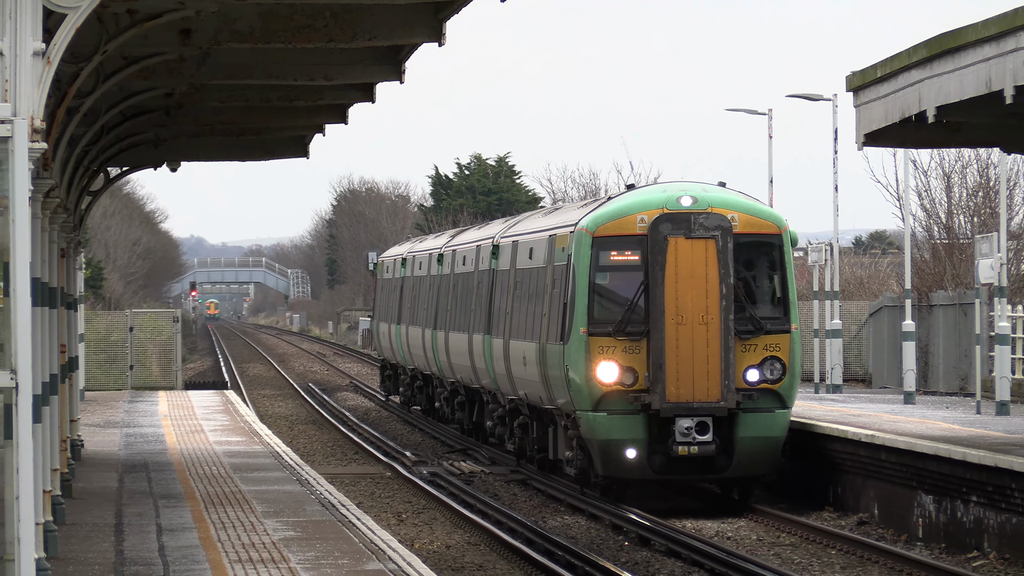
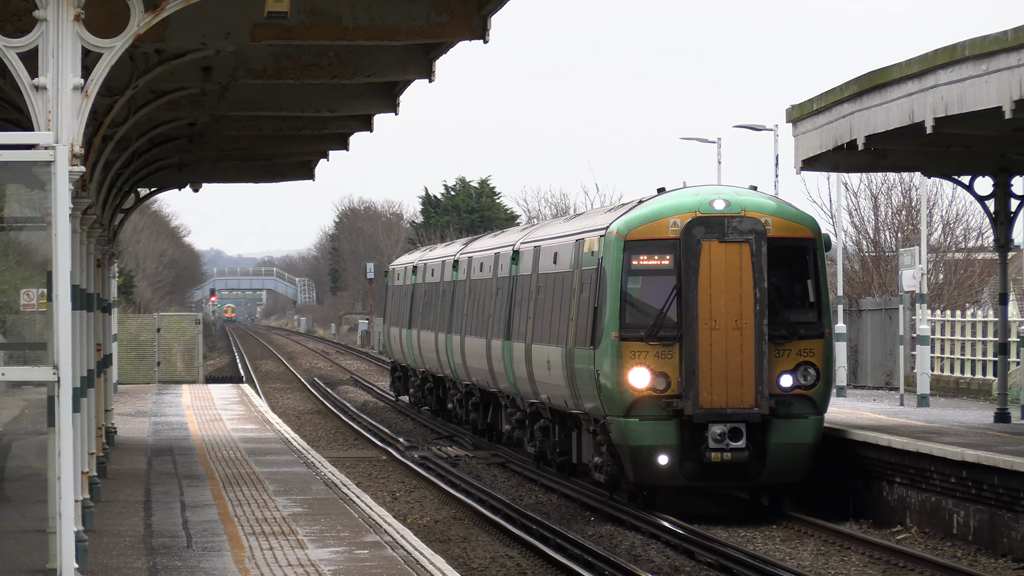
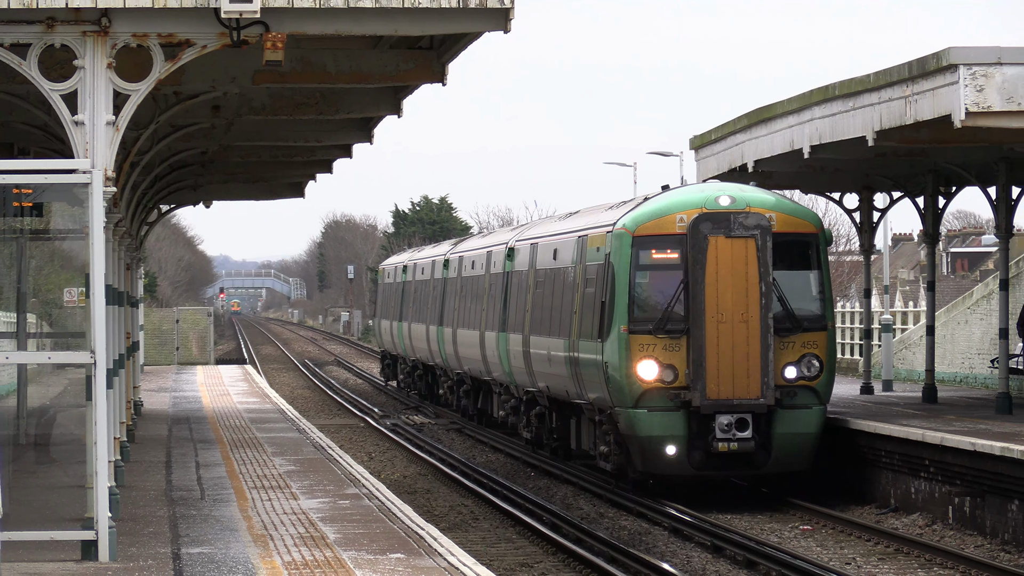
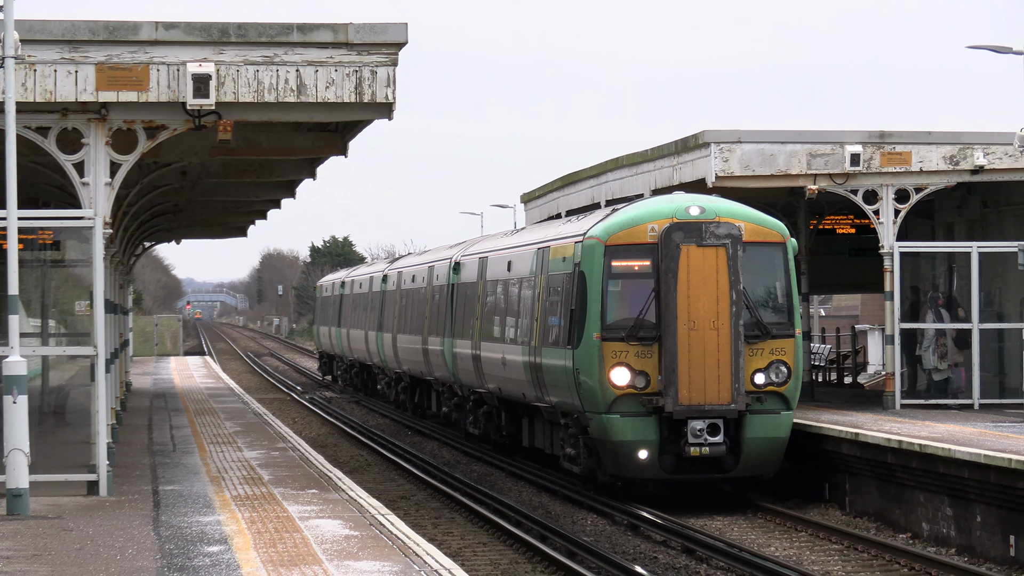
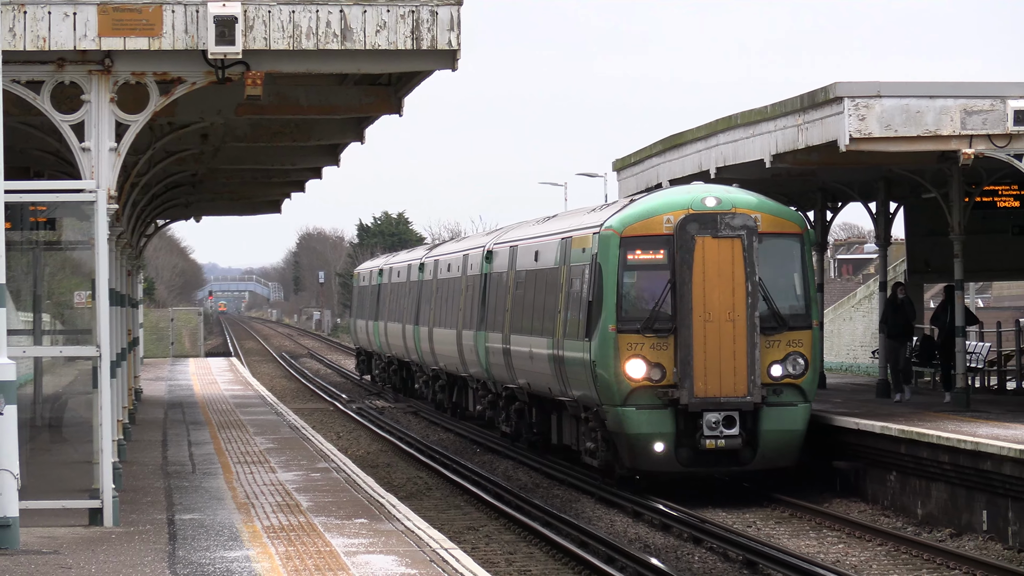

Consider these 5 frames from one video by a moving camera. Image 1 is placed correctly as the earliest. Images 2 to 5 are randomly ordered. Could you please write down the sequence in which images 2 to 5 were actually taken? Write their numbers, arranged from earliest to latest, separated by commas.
2, 3, 5, 4
